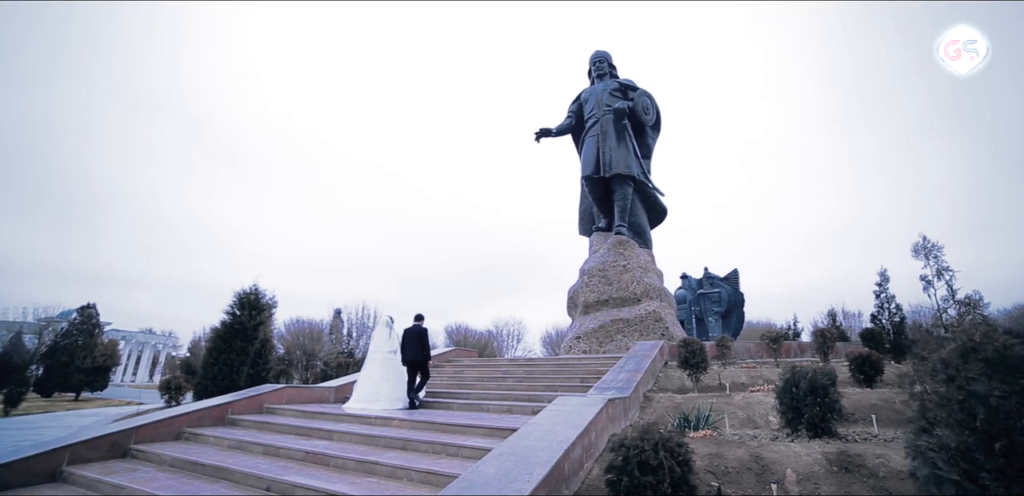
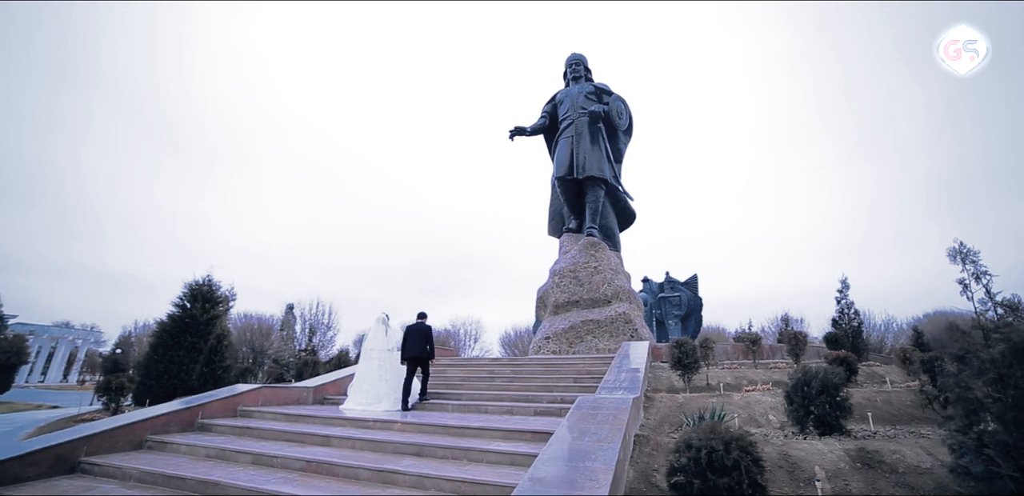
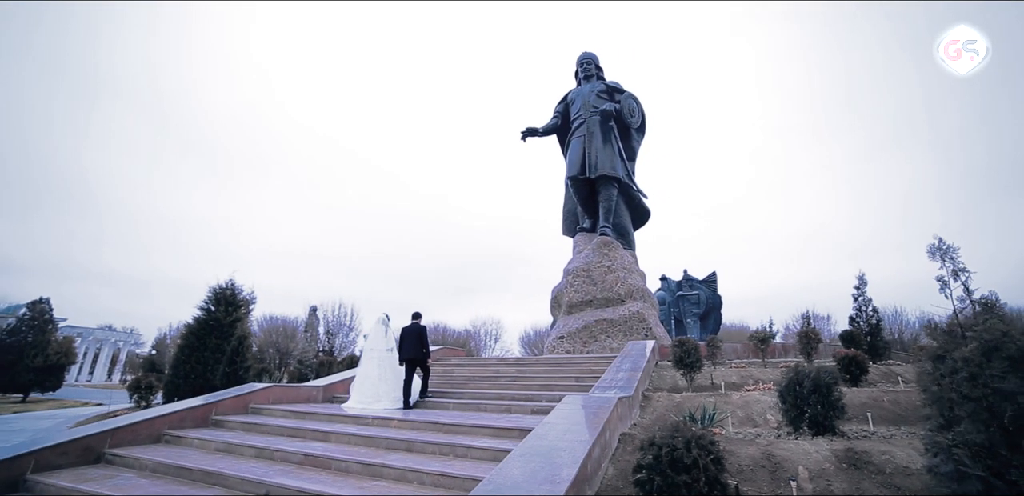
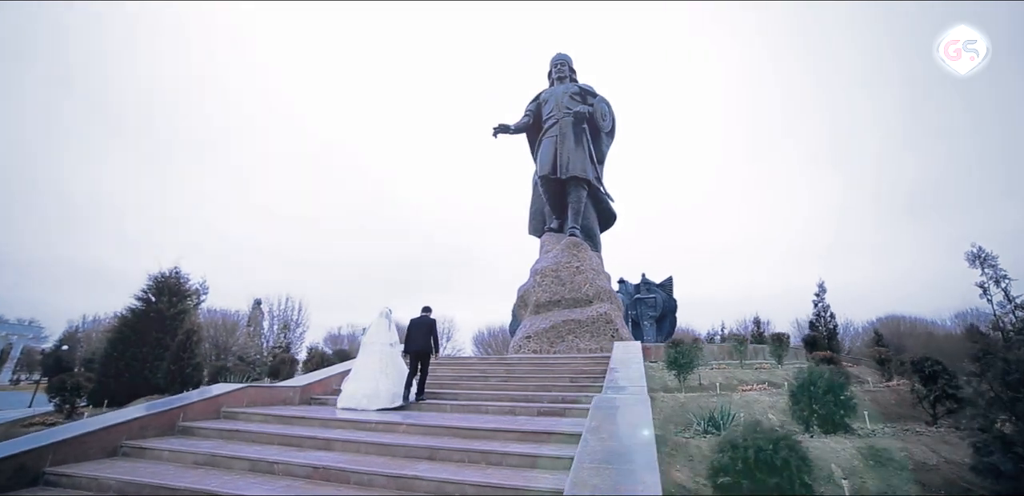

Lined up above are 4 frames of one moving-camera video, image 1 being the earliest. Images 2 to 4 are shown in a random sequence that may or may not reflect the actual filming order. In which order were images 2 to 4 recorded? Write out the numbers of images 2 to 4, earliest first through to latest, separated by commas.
3, 2, 4
